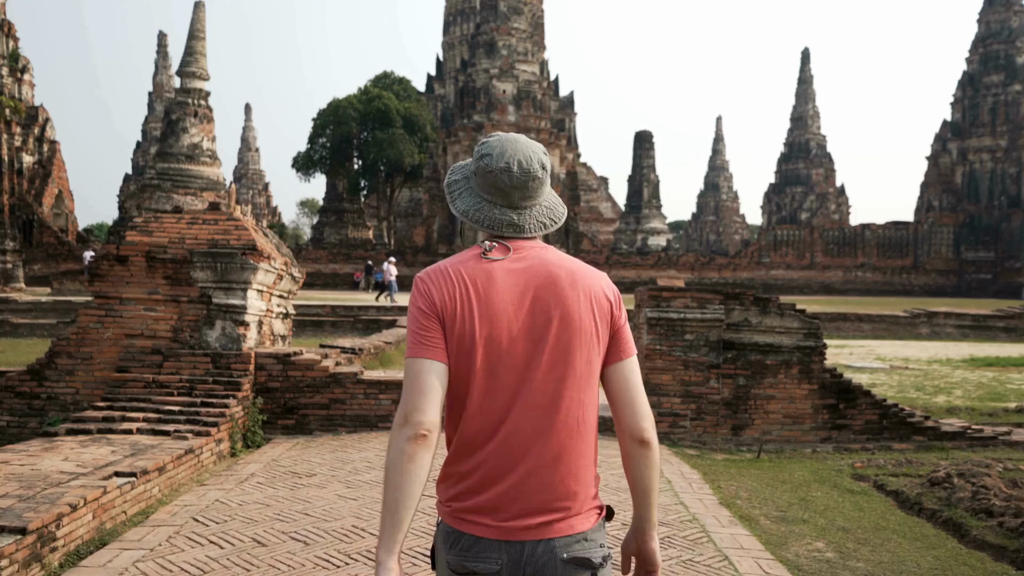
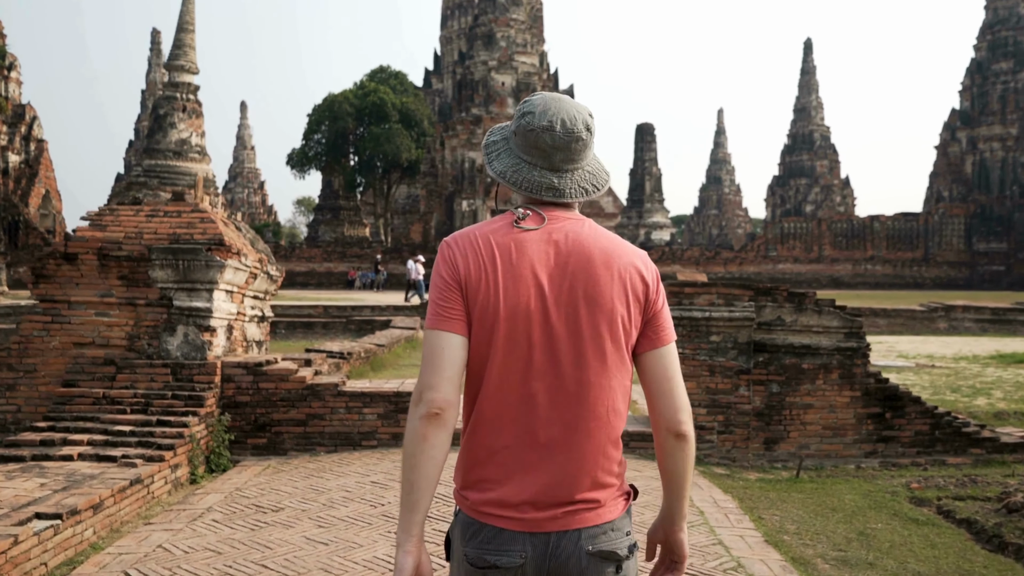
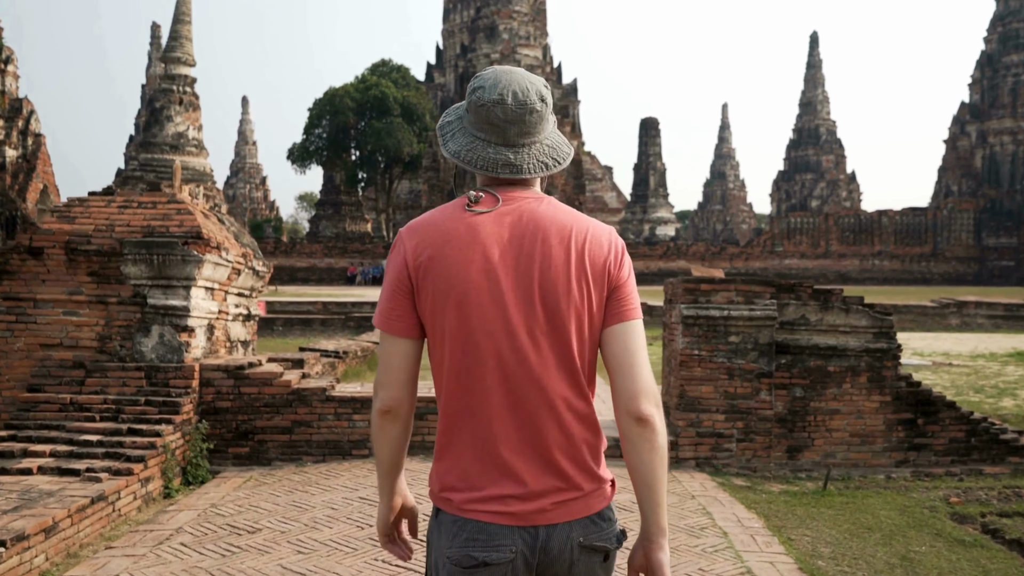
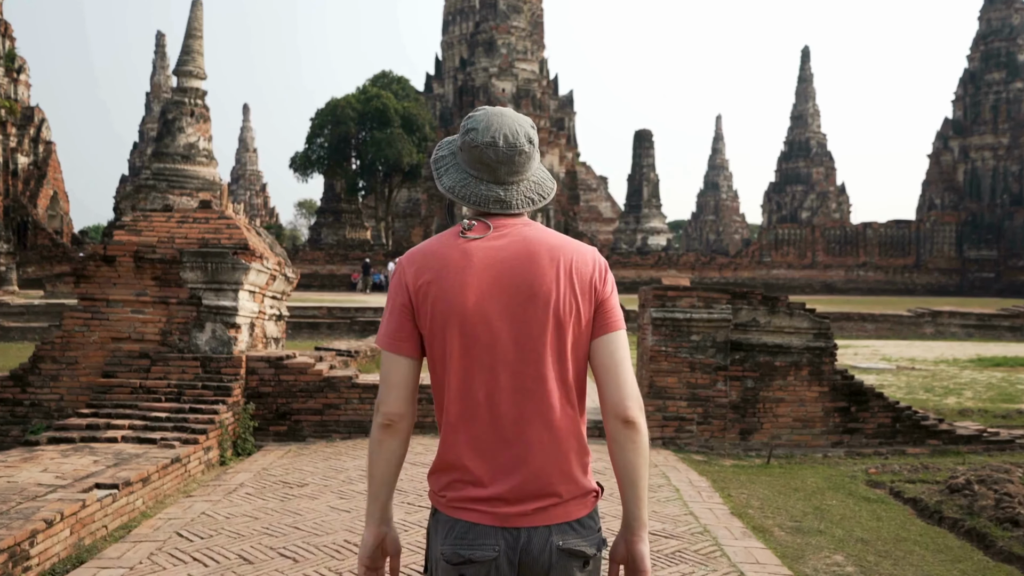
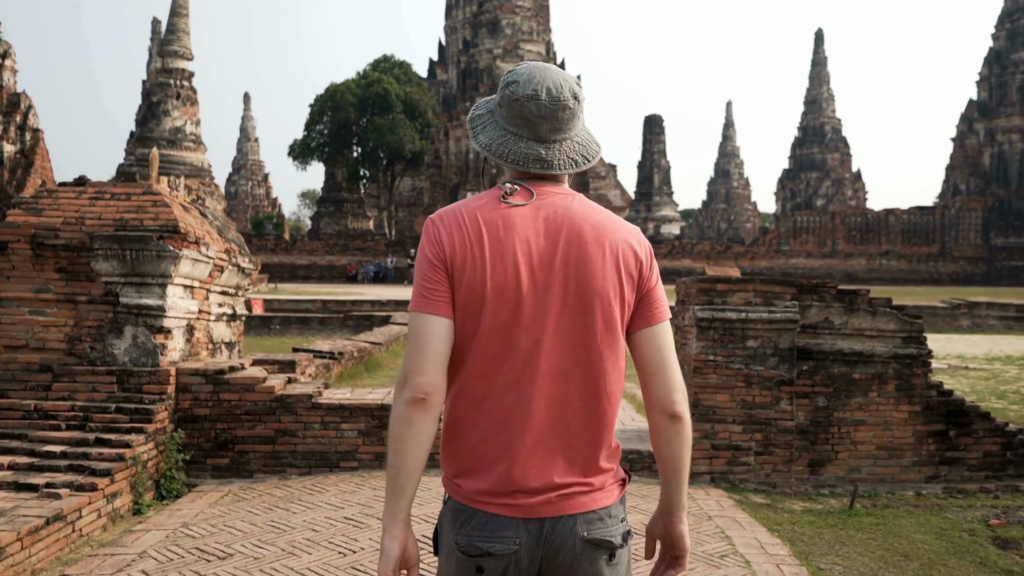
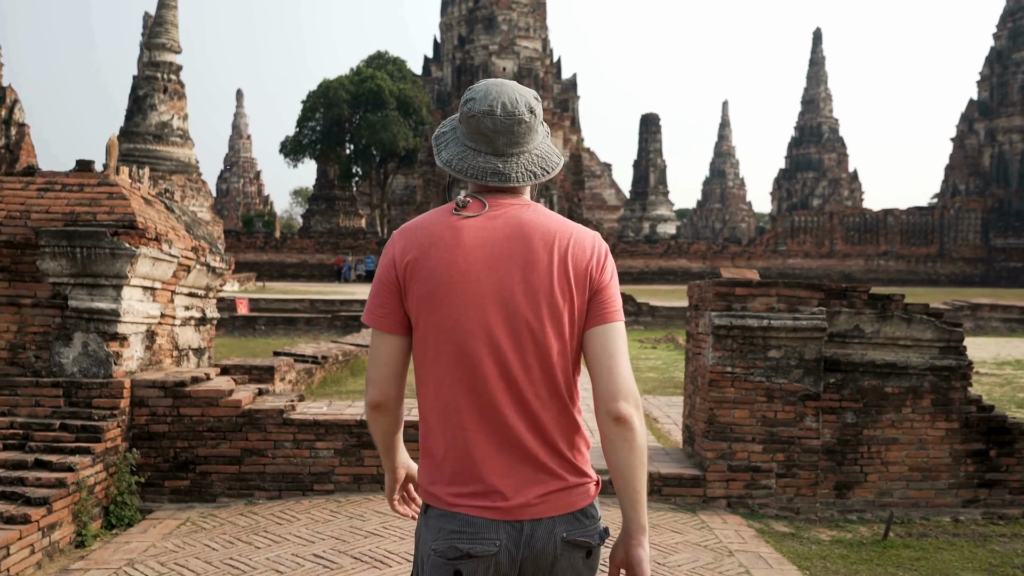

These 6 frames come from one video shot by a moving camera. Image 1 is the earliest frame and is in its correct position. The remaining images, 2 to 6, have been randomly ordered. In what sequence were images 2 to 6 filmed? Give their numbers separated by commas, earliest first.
4, 2, 3, 5, 6
